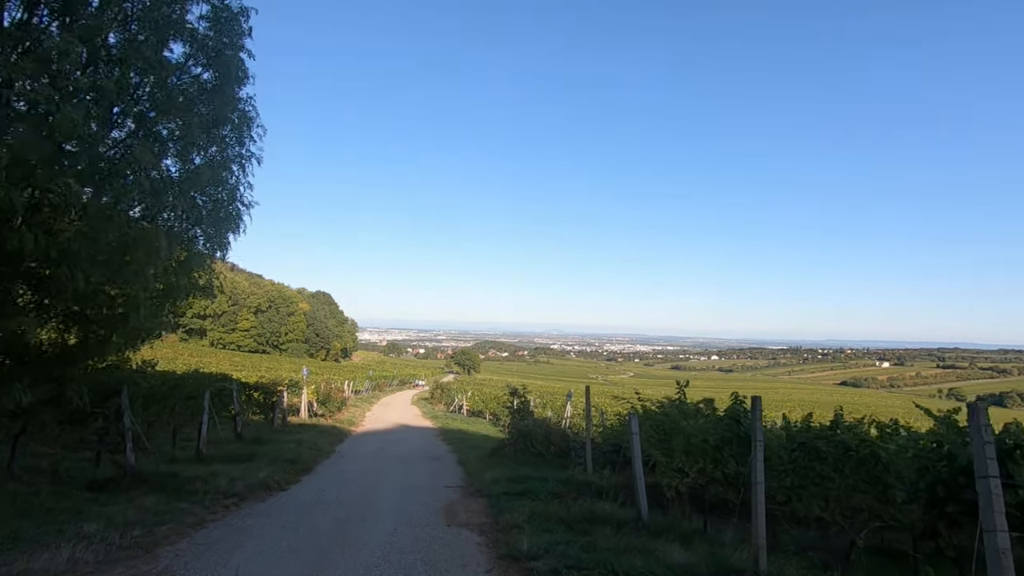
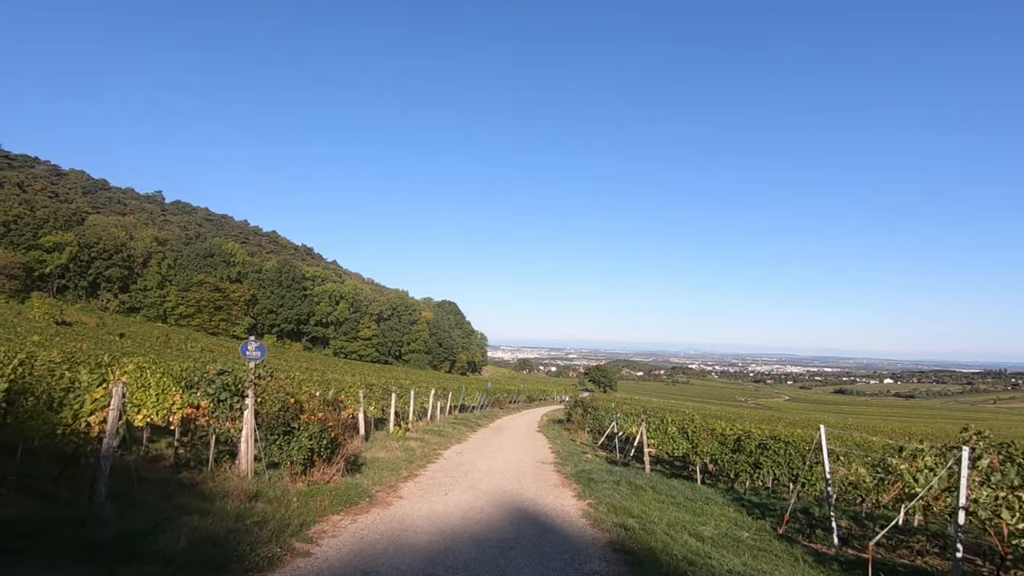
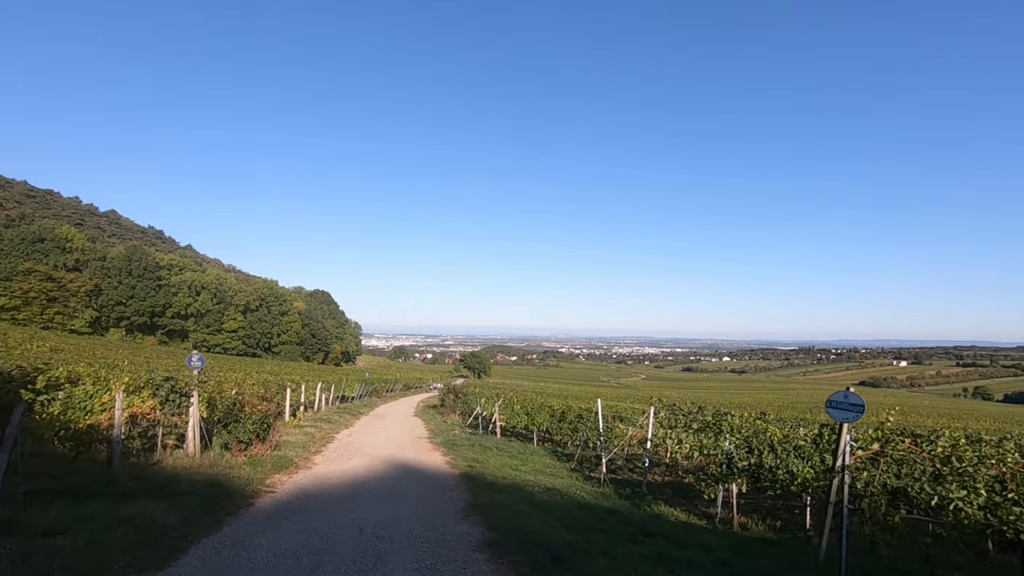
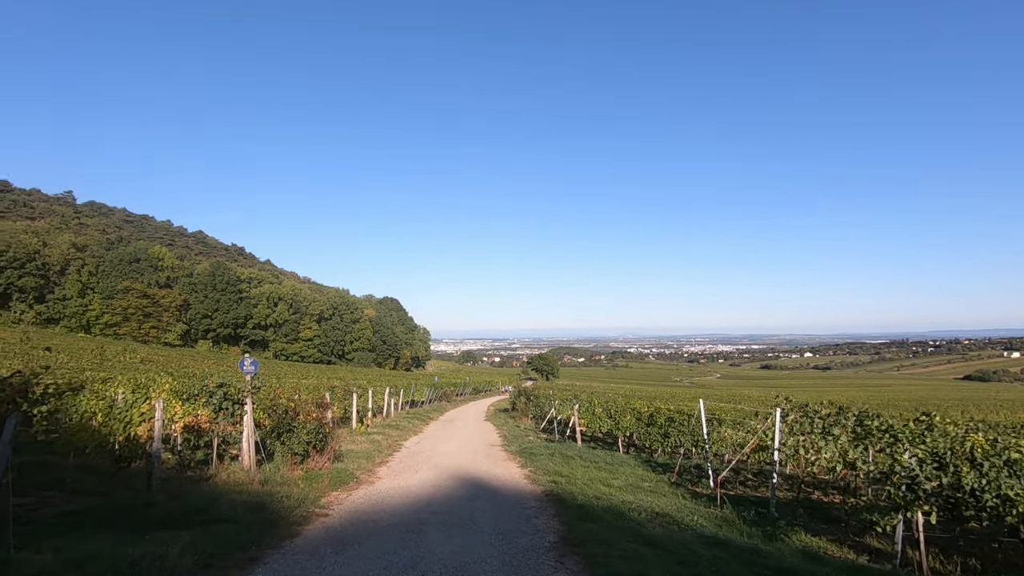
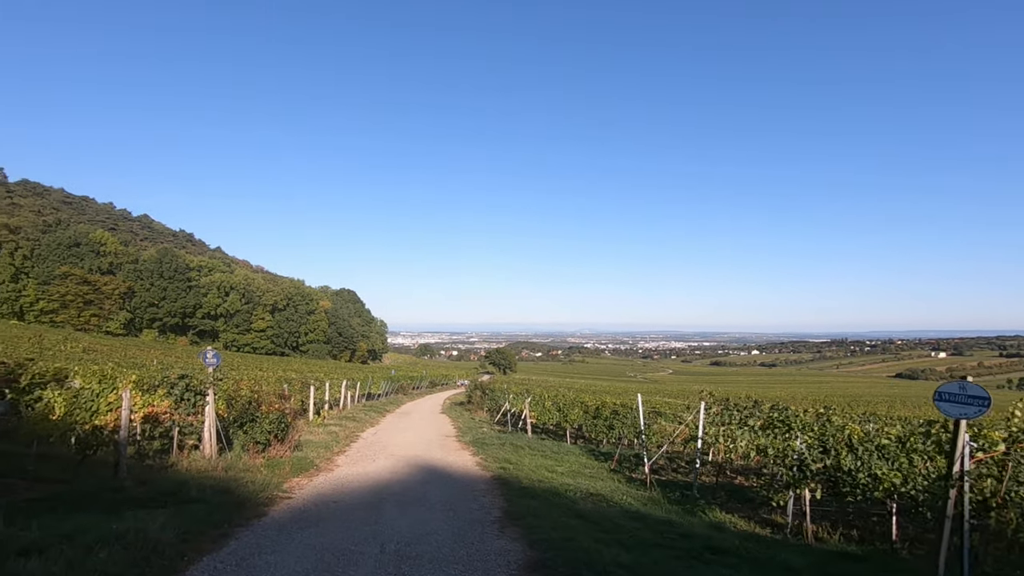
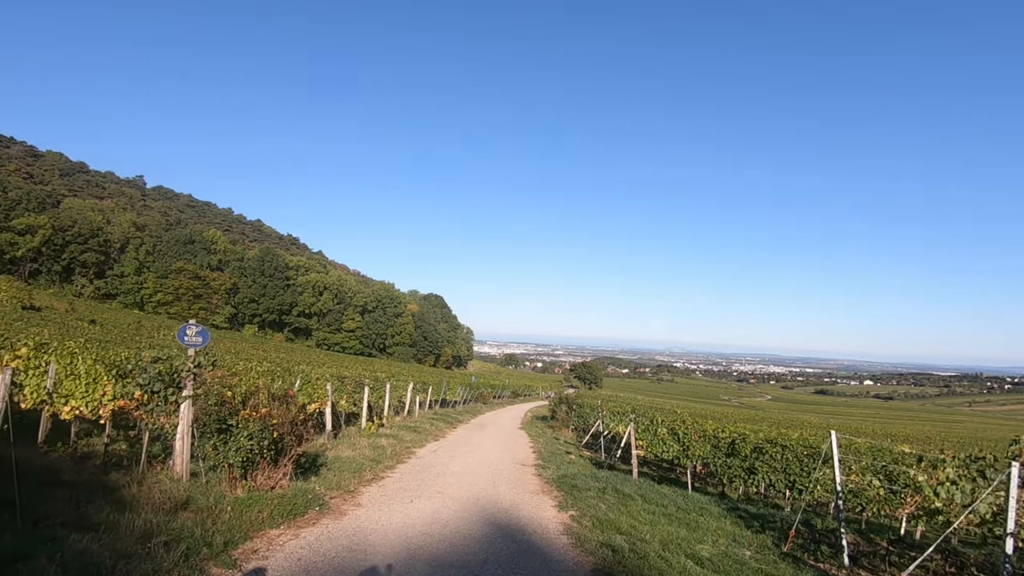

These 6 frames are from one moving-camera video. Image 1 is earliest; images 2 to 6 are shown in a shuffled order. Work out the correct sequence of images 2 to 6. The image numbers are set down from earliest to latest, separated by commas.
3, 5, 4, 2, 6
